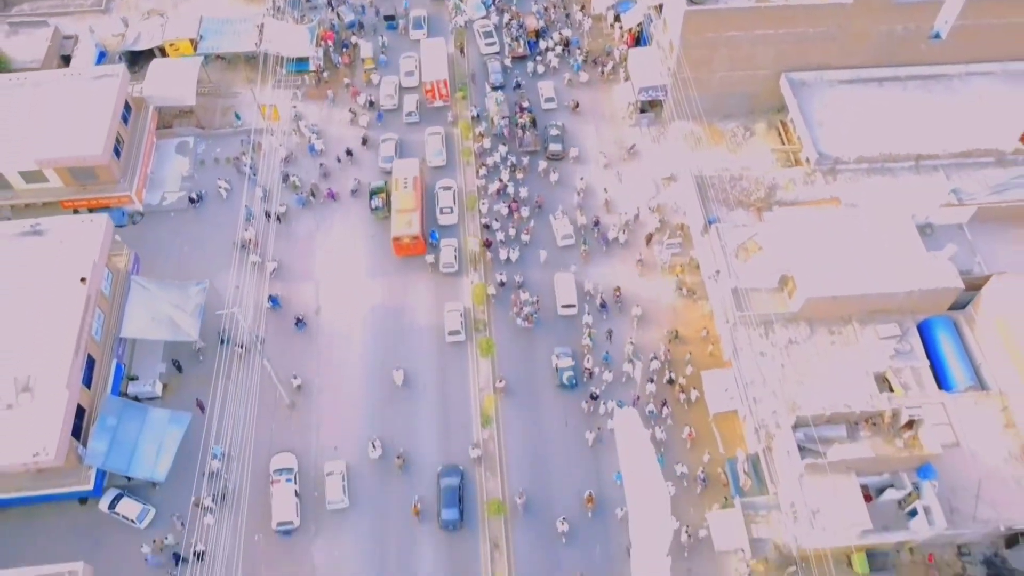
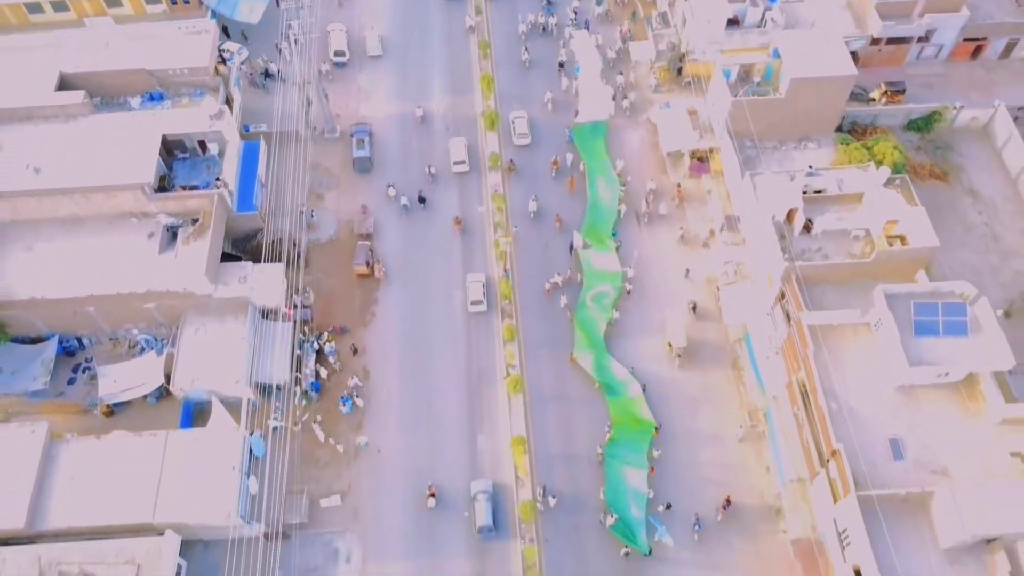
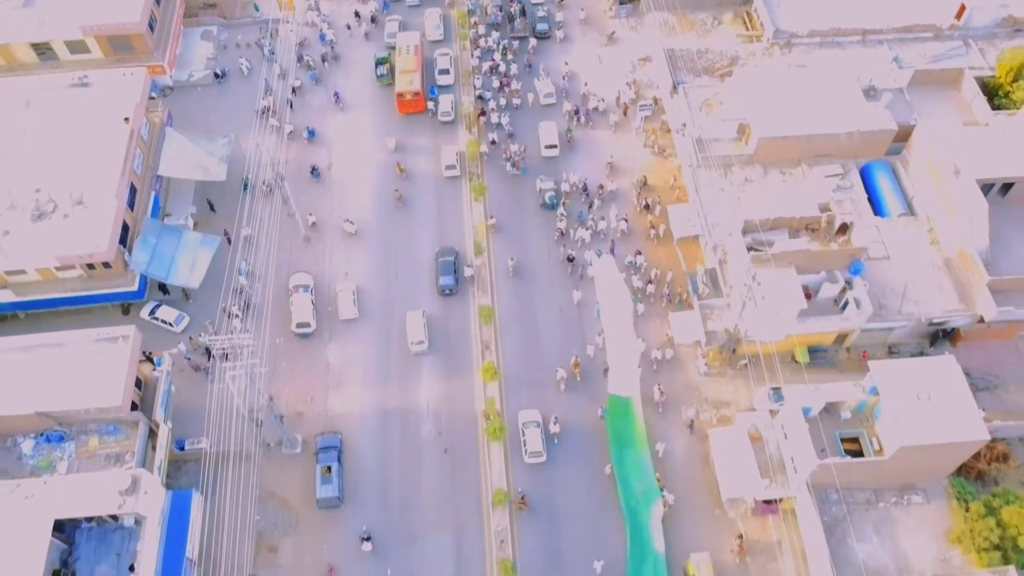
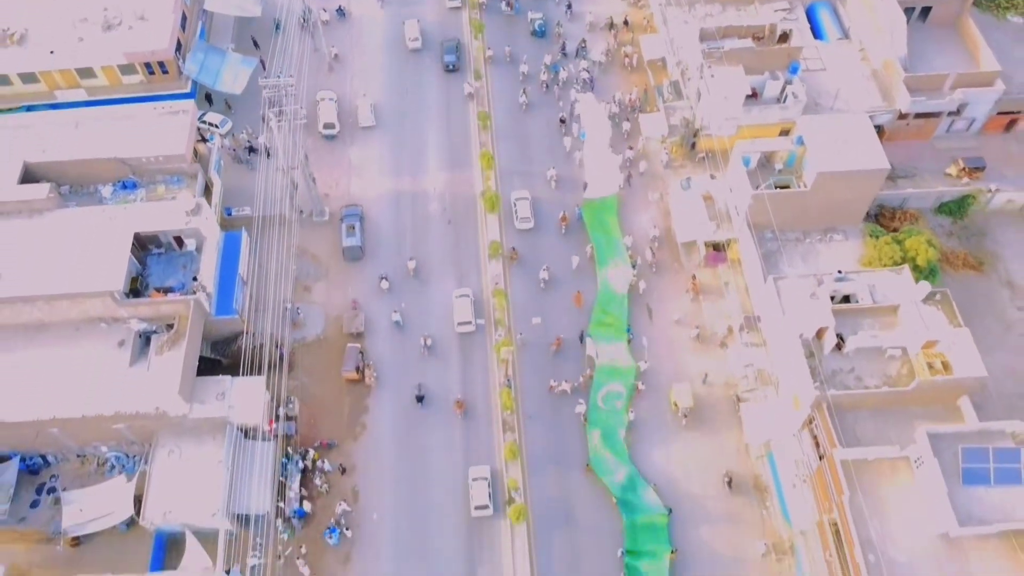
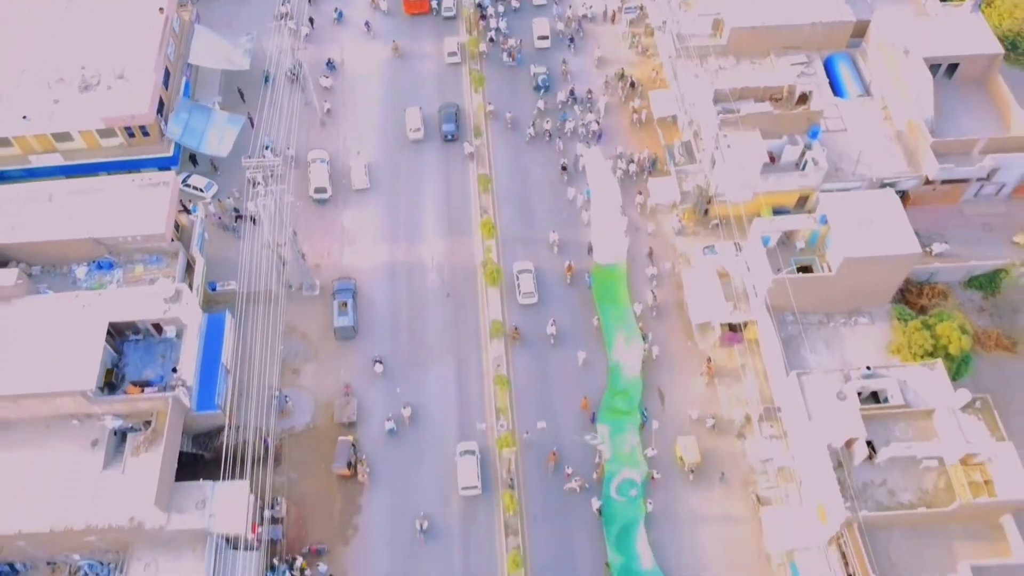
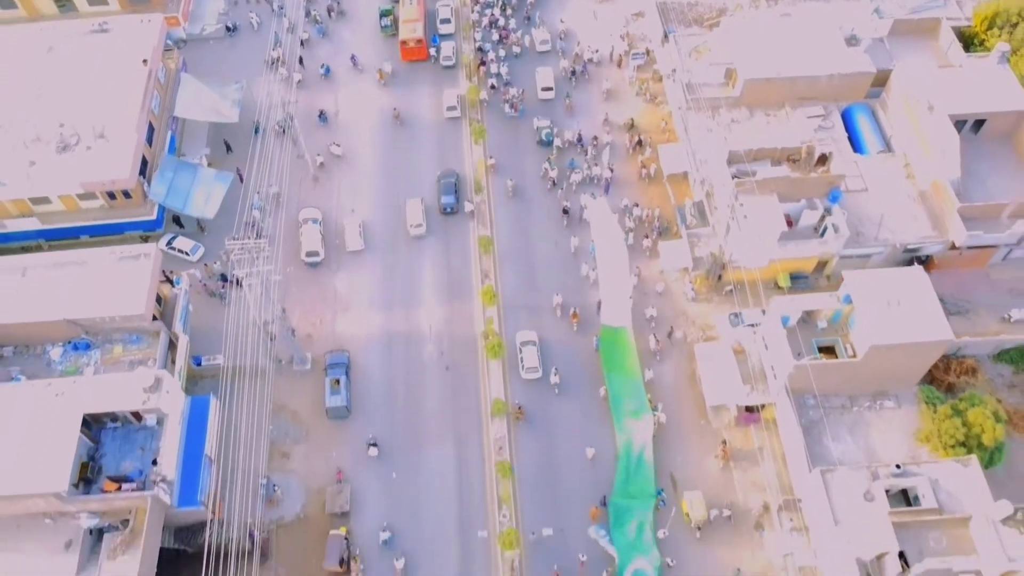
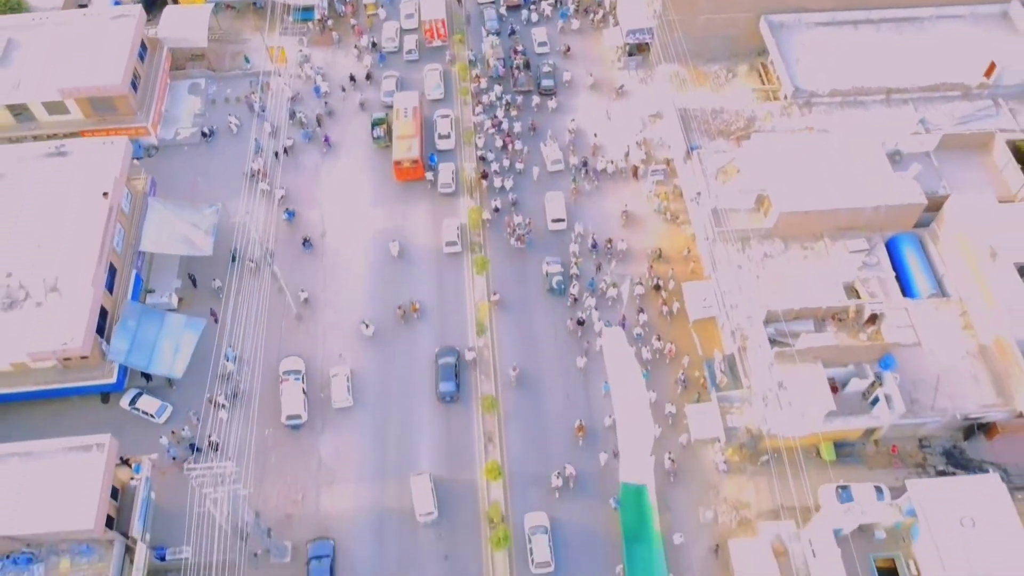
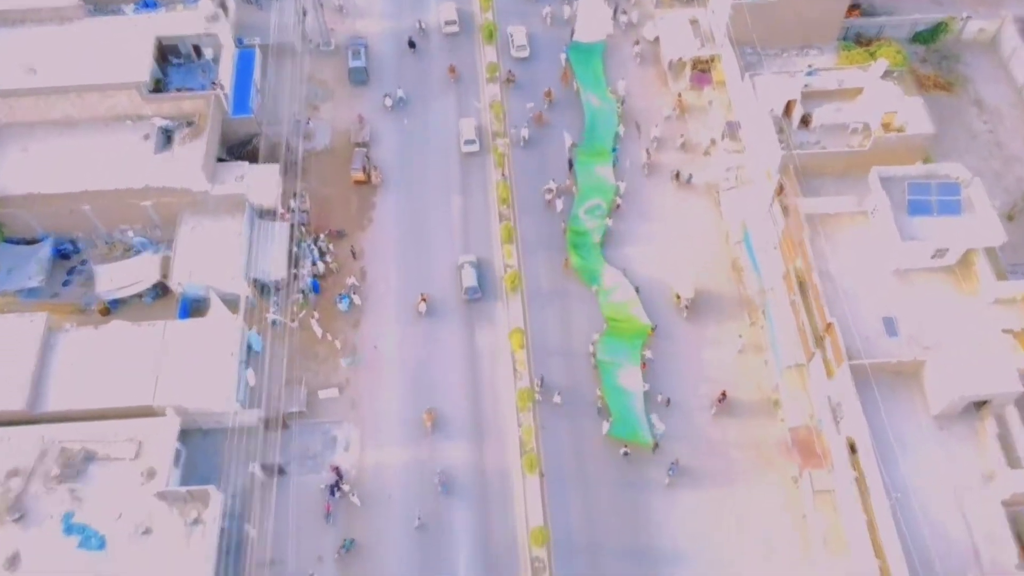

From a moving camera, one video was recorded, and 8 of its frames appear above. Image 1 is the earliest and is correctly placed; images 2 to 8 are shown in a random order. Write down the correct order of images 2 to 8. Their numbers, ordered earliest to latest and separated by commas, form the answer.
7, 3, 6, 5, 4, 2, 8
